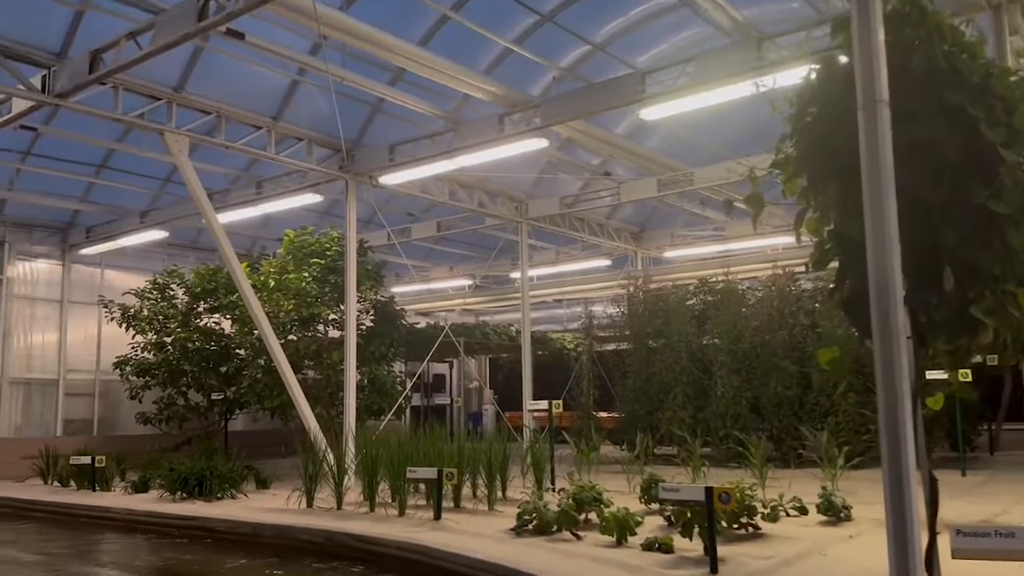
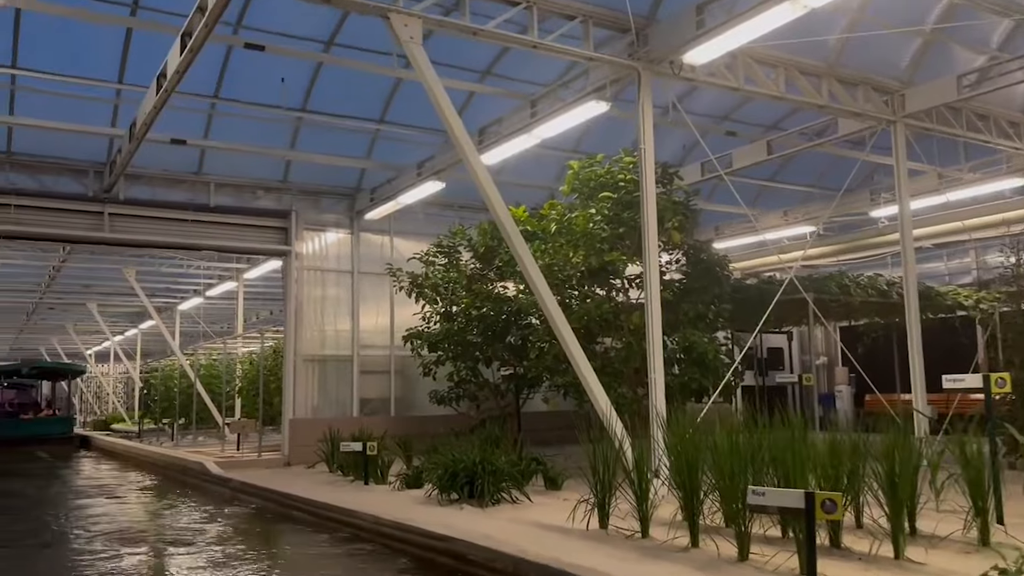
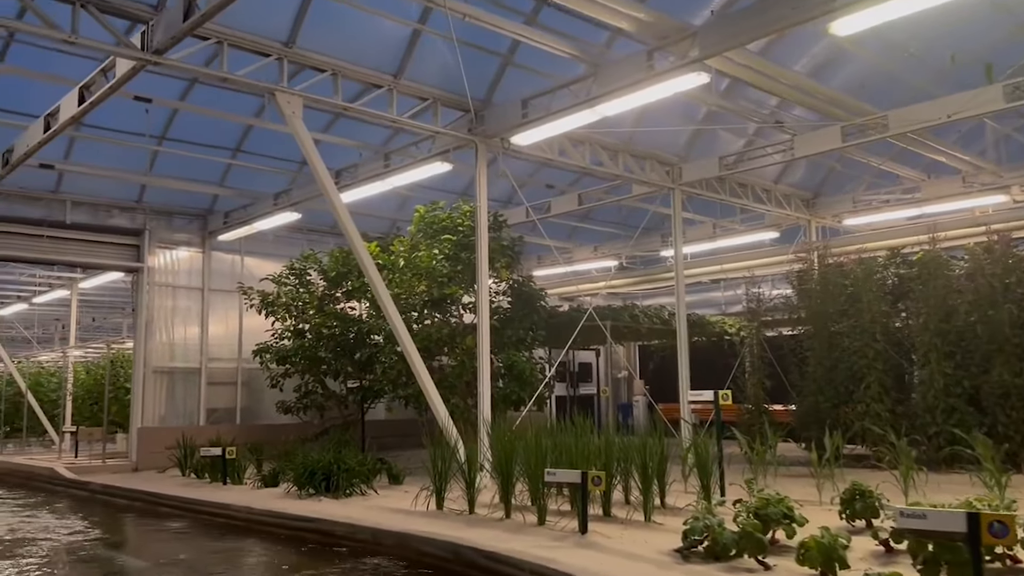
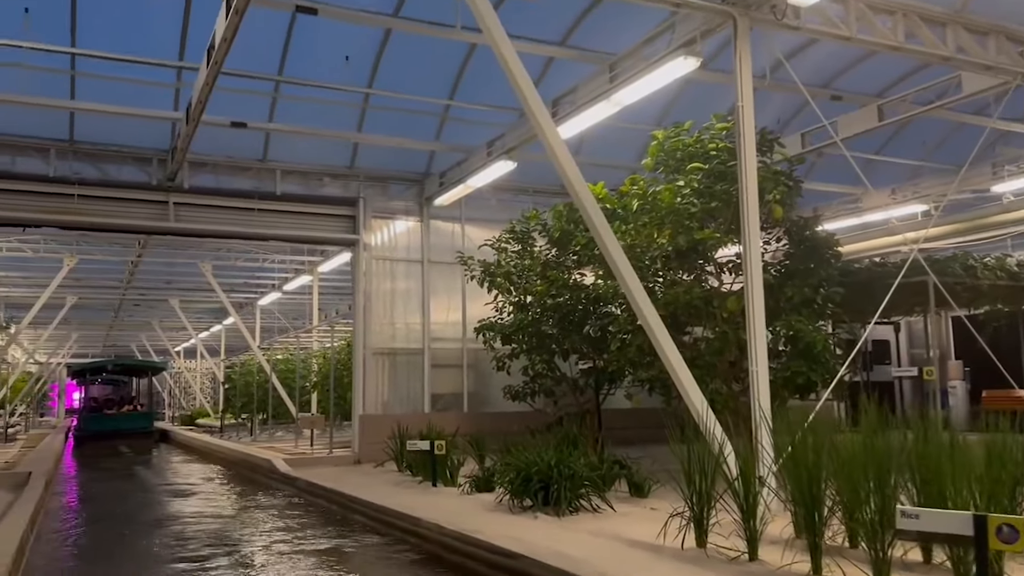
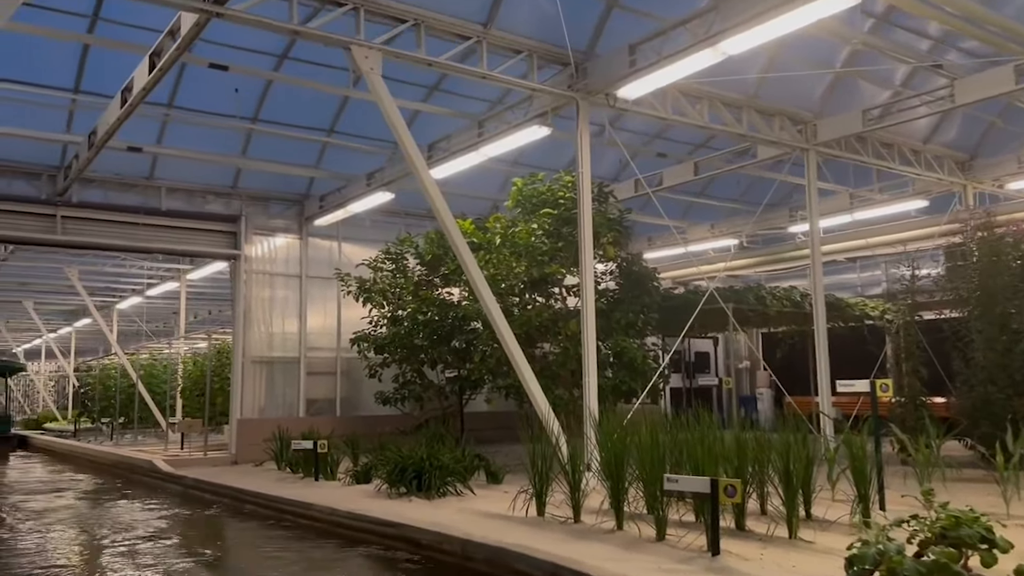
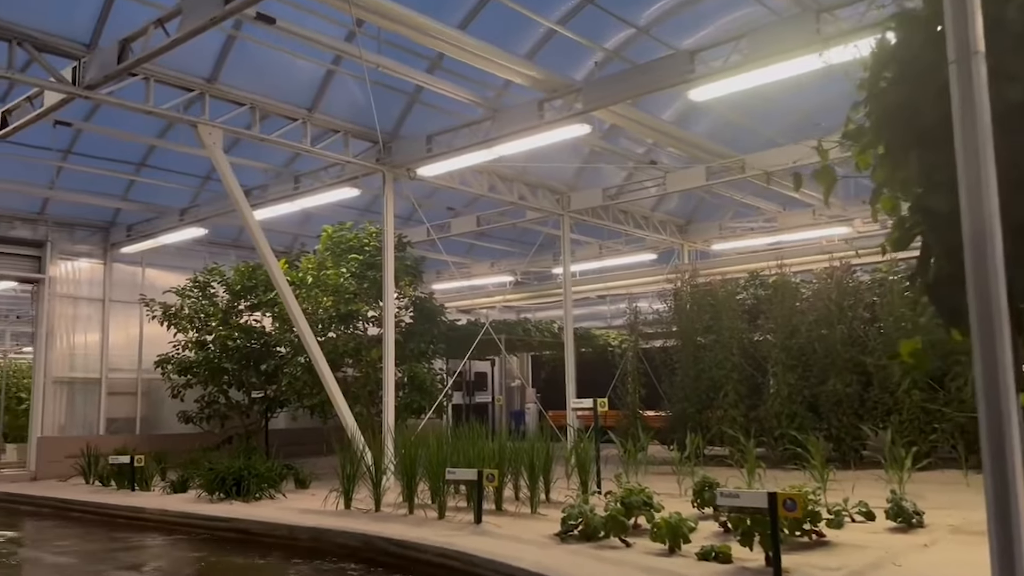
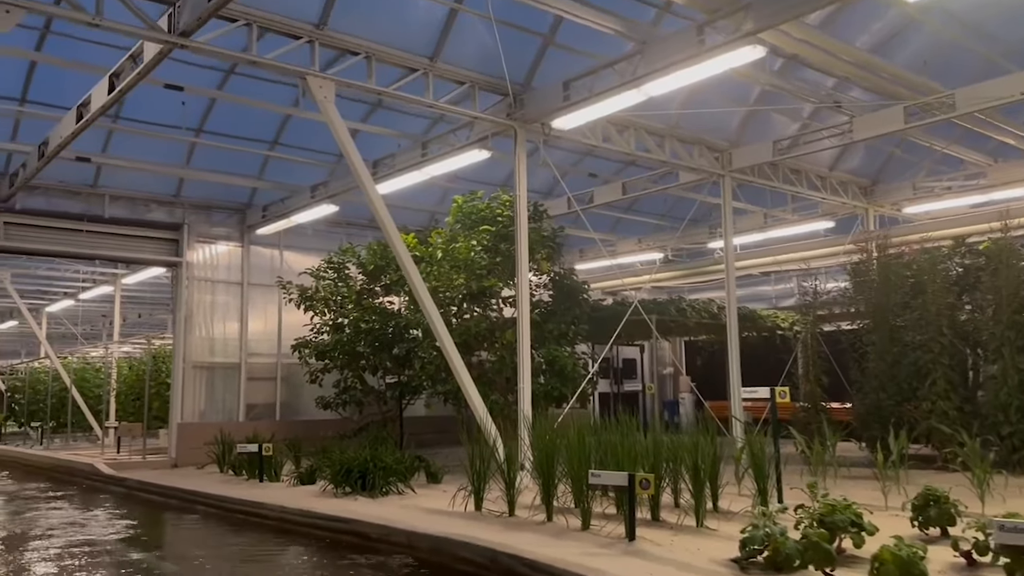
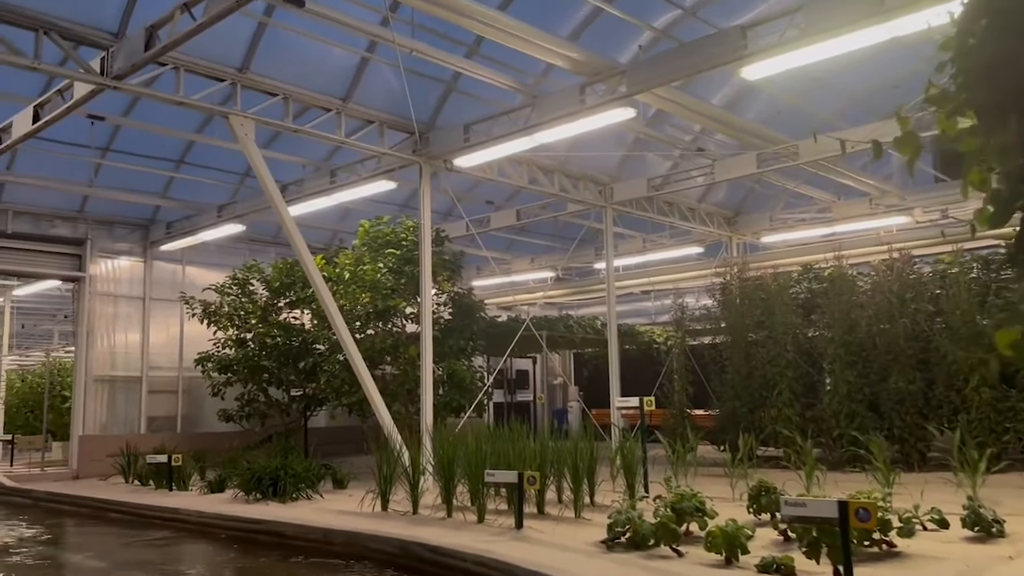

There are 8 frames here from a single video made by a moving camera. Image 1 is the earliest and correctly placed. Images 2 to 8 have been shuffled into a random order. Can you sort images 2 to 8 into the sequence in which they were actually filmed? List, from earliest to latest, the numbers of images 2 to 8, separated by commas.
6, 8, 3, 7, 5, 2, 4
